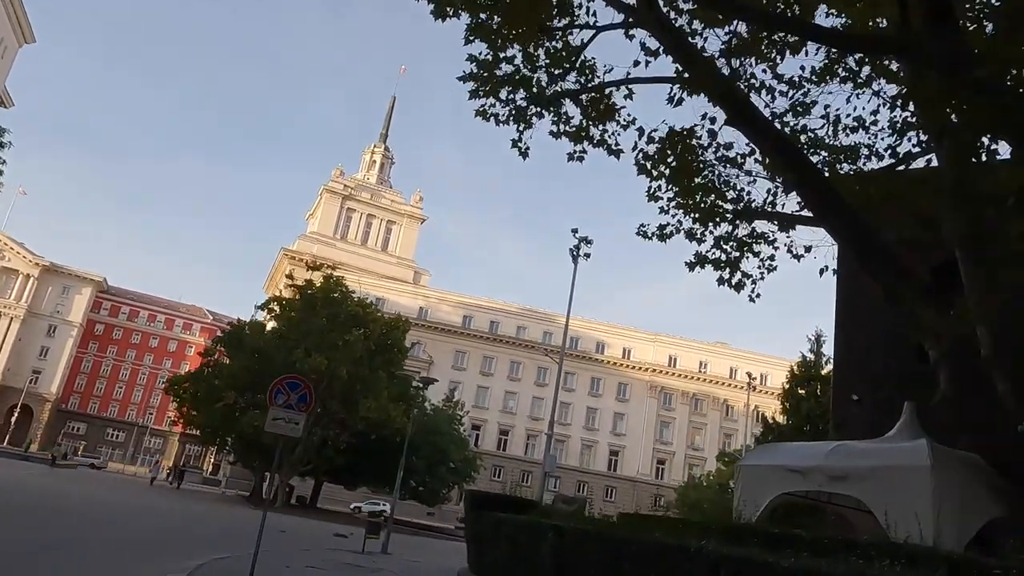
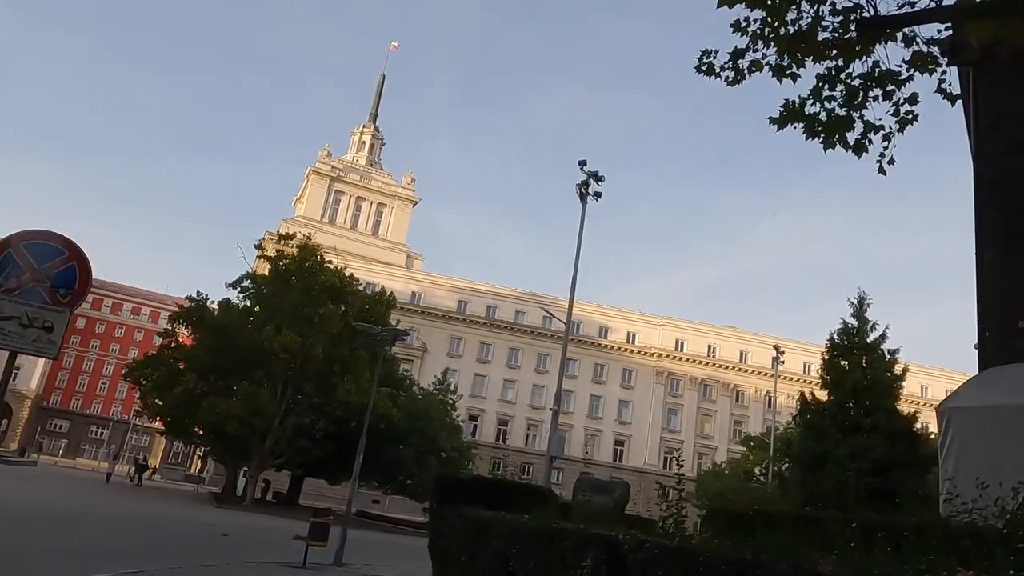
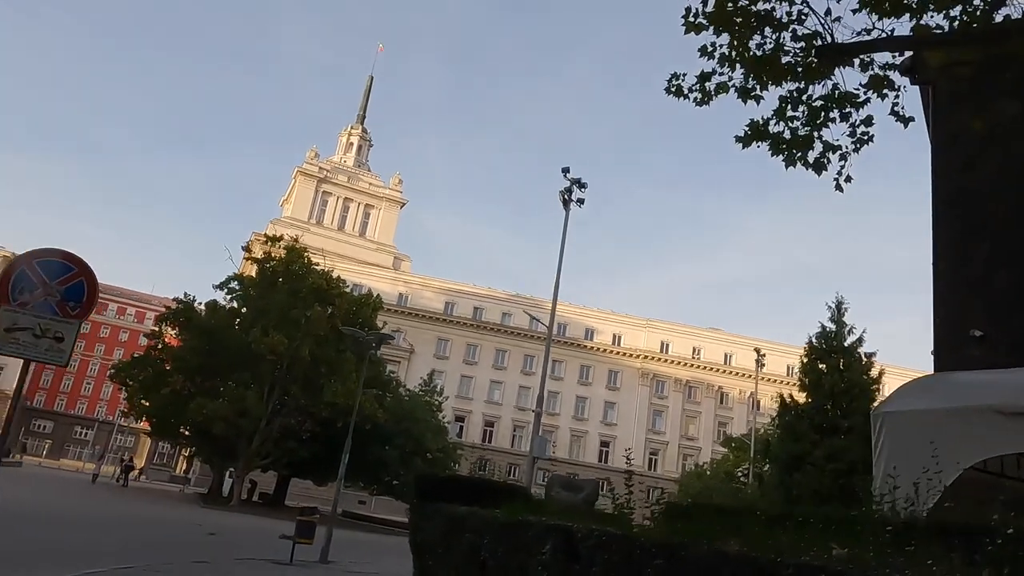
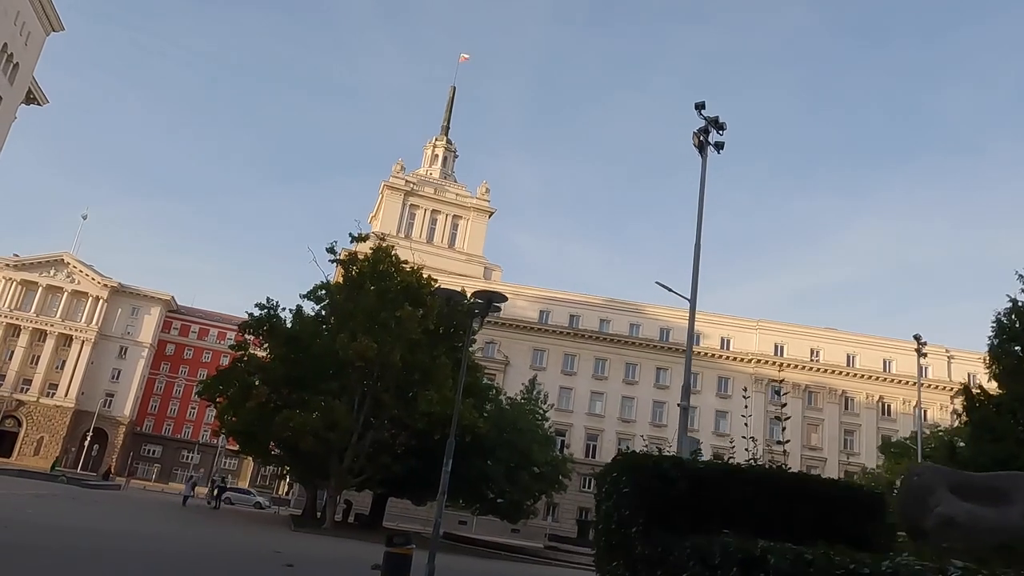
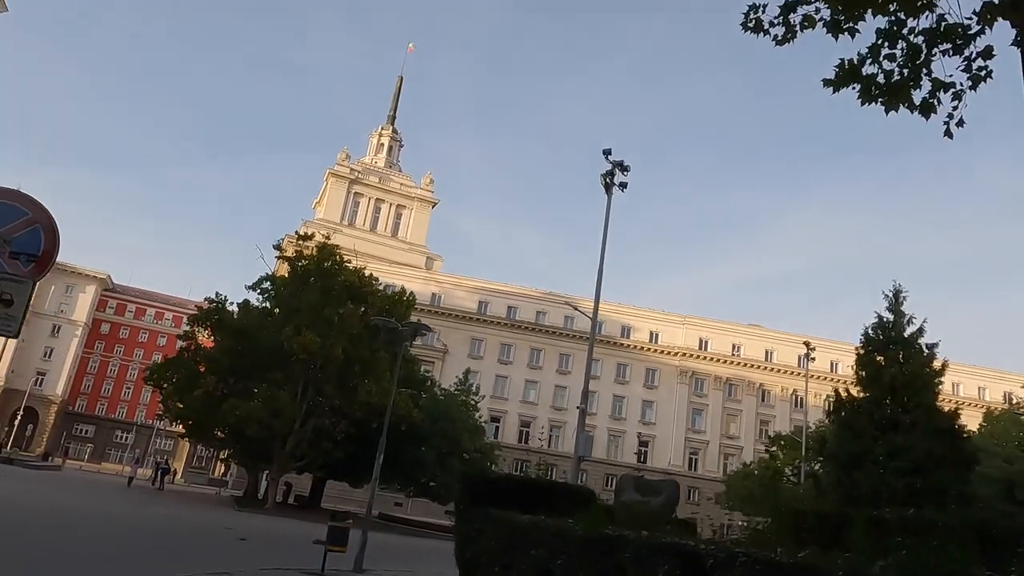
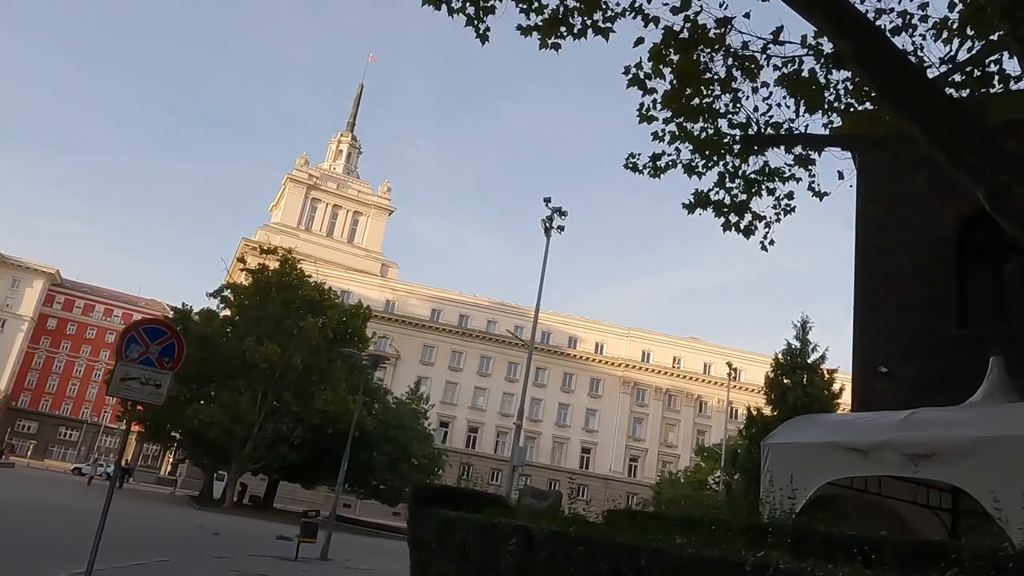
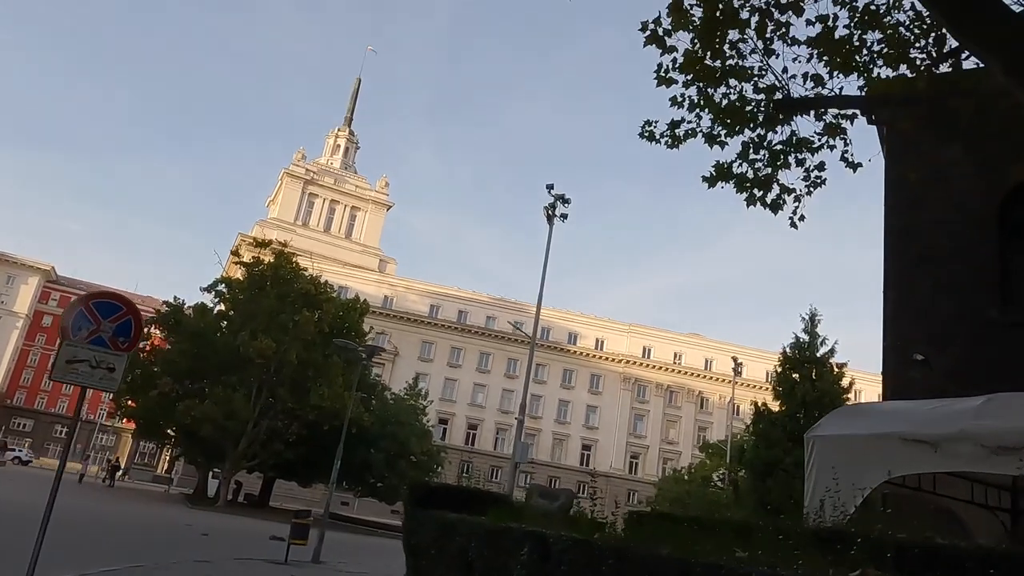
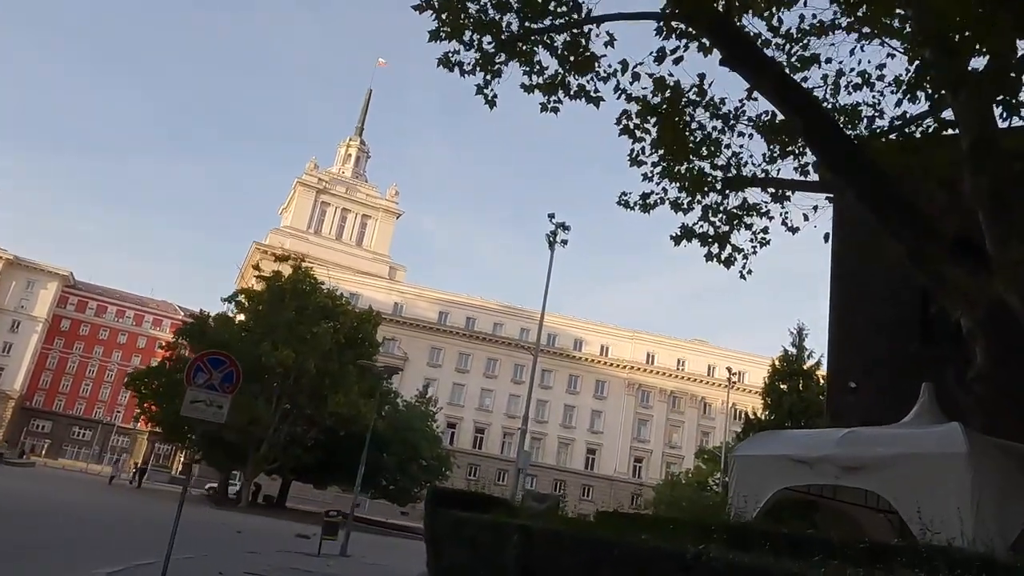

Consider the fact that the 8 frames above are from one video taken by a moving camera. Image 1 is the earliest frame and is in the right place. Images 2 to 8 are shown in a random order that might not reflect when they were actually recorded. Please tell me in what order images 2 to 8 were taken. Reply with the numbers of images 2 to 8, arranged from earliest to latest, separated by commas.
8, 6, 7, 3, 2, 5, 4
